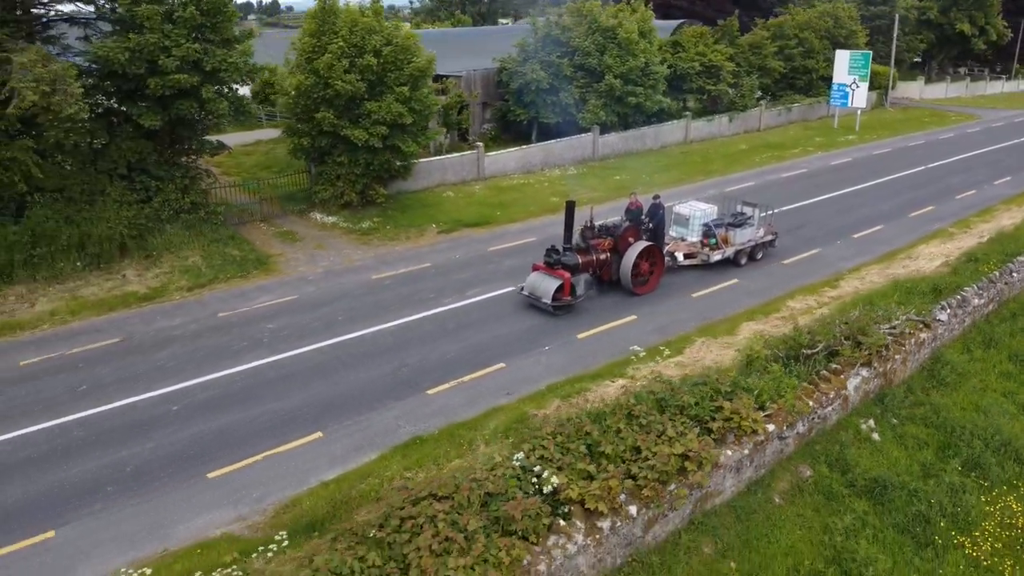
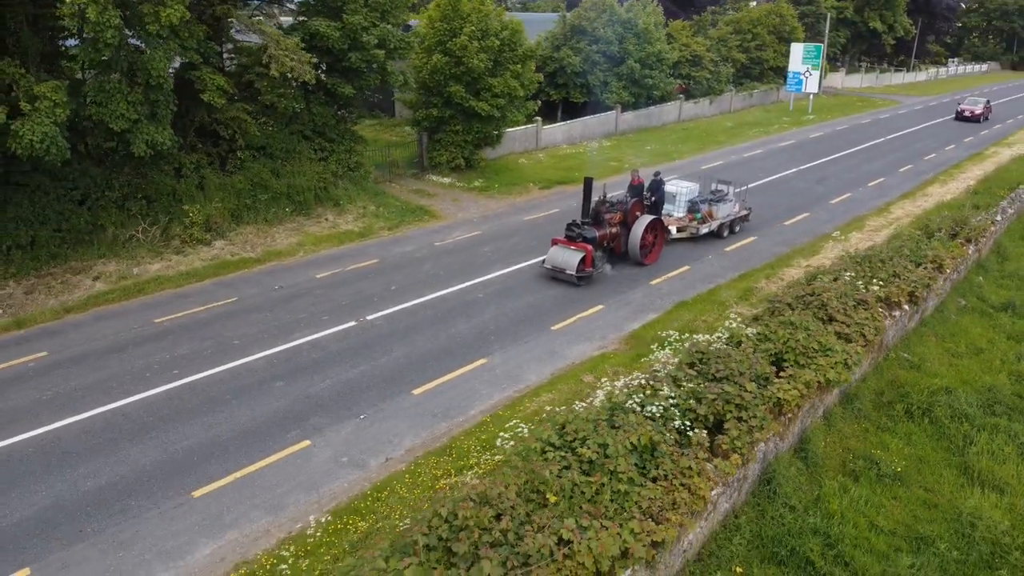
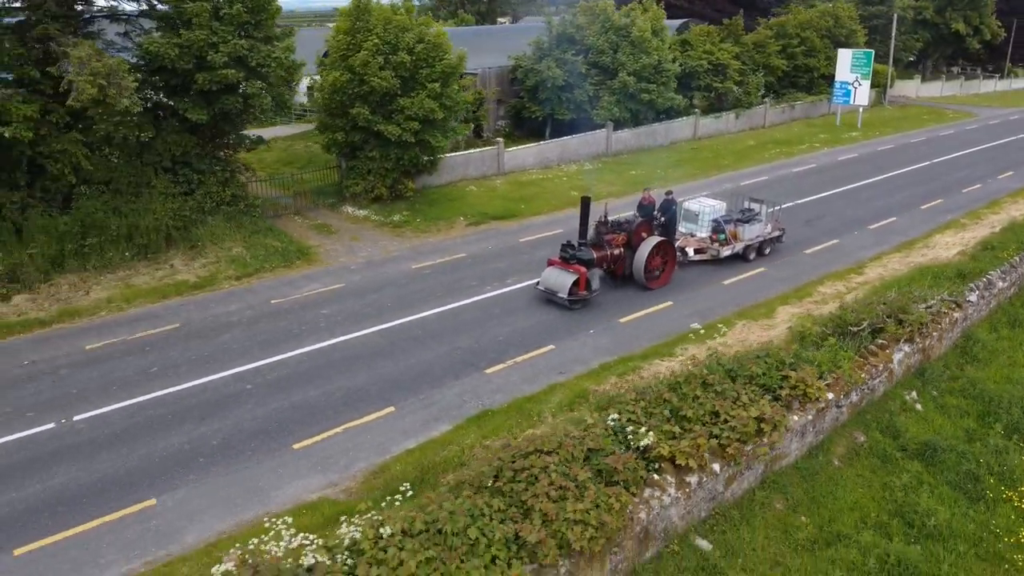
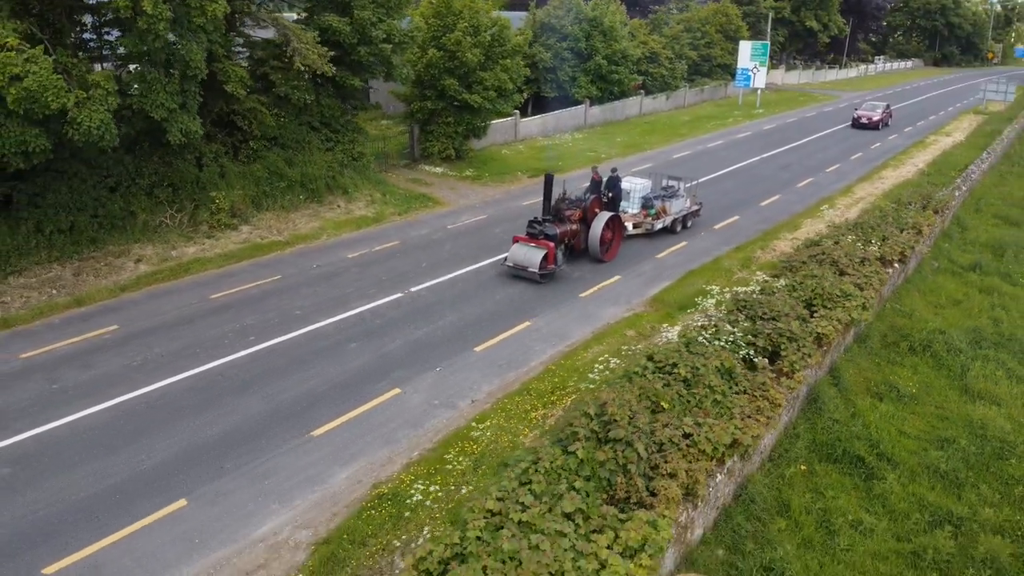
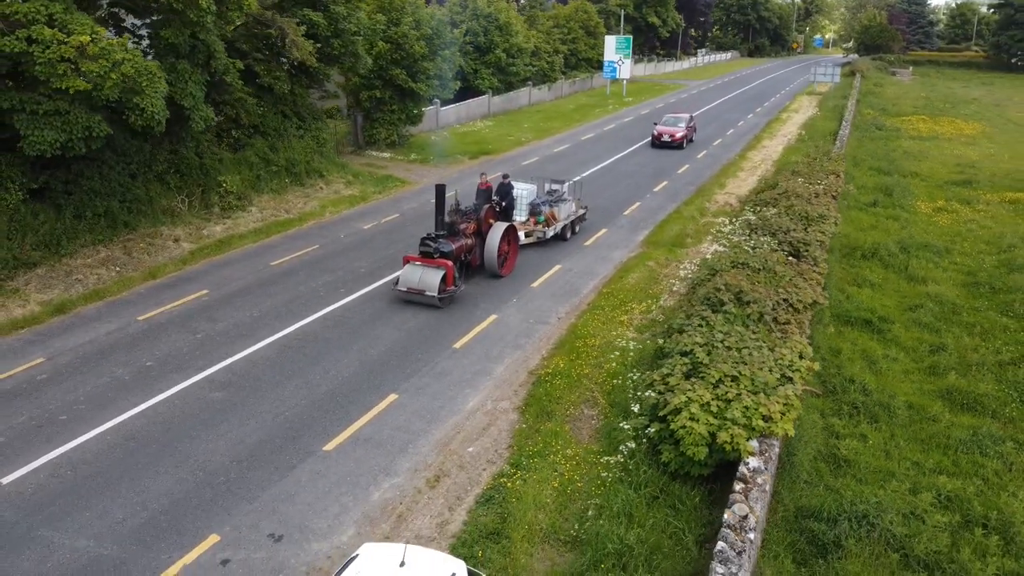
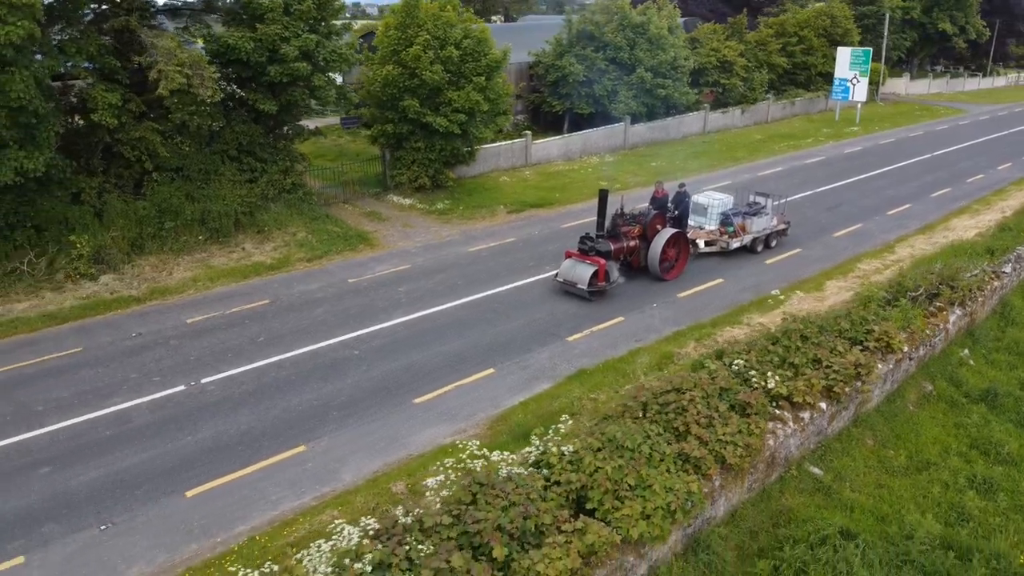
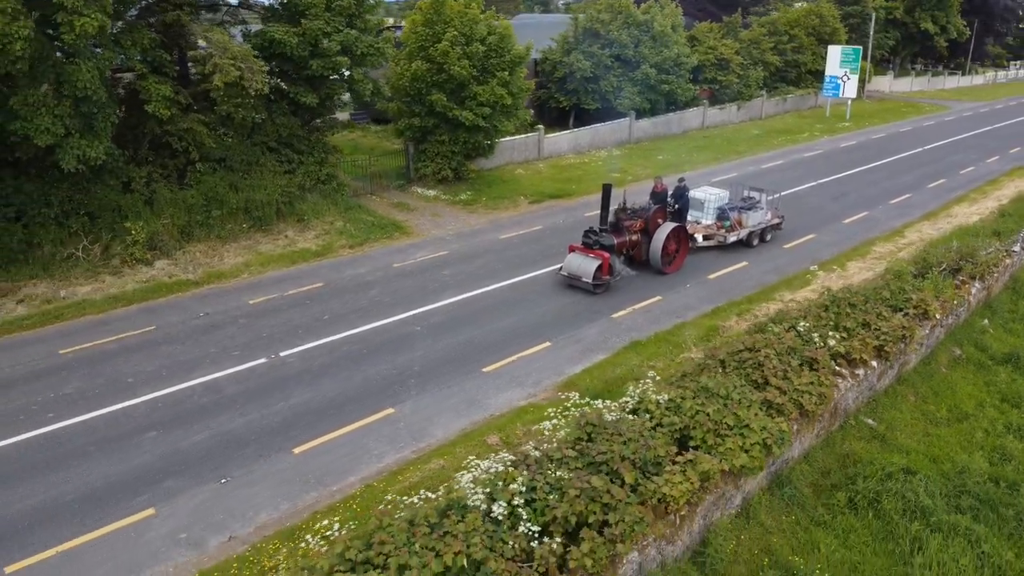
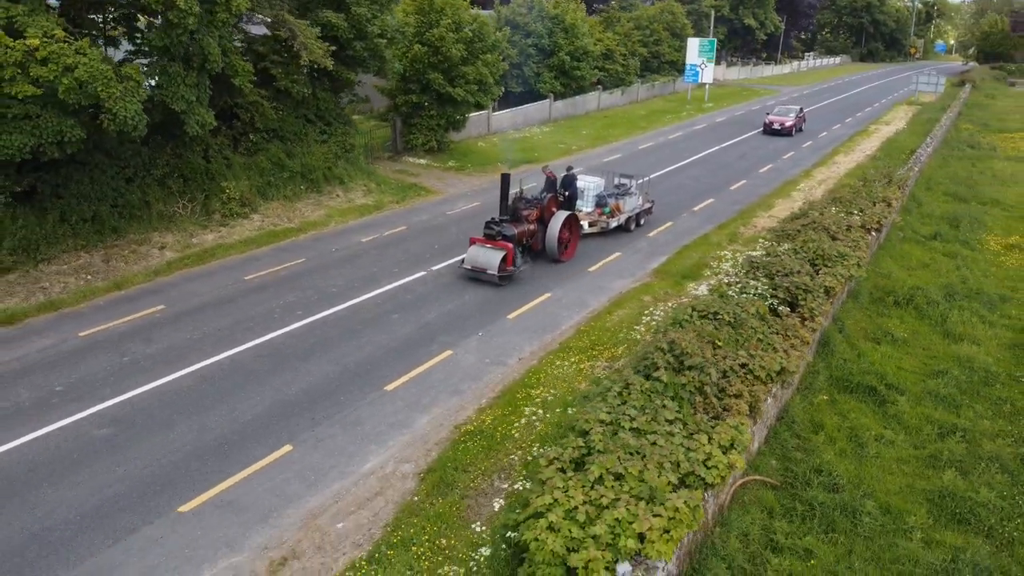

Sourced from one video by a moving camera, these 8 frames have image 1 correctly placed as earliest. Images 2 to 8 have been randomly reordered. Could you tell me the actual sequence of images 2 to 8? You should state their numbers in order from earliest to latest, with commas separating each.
3, 6, 7, 2, 4, 8, 5
